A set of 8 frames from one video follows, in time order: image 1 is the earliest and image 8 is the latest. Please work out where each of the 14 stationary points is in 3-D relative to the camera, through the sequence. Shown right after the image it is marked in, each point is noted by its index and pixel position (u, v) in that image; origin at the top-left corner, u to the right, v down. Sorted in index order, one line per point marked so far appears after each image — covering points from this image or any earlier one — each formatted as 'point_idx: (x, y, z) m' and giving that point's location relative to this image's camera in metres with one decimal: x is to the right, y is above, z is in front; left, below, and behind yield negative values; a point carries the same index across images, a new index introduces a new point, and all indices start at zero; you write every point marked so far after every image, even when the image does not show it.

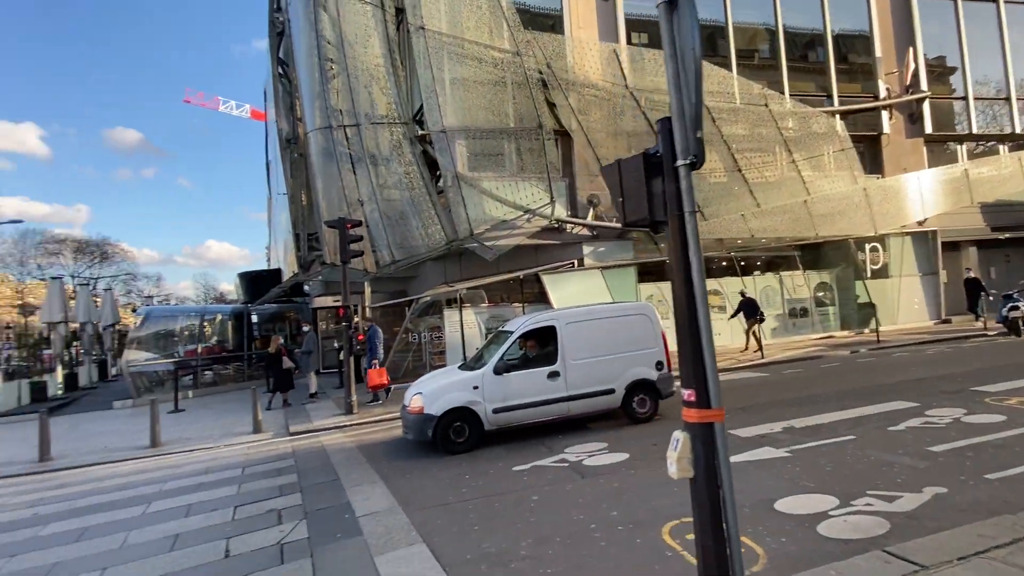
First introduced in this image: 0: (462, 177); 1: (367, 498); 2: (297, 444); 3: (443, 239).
0: (-1.6, +3.4, +14.8) m
1: (-1.7, -2.5, +5.6) m
2: (-3.9, -2.8, +8.6) m
3: (-2.2, +1.5, +15.3) m
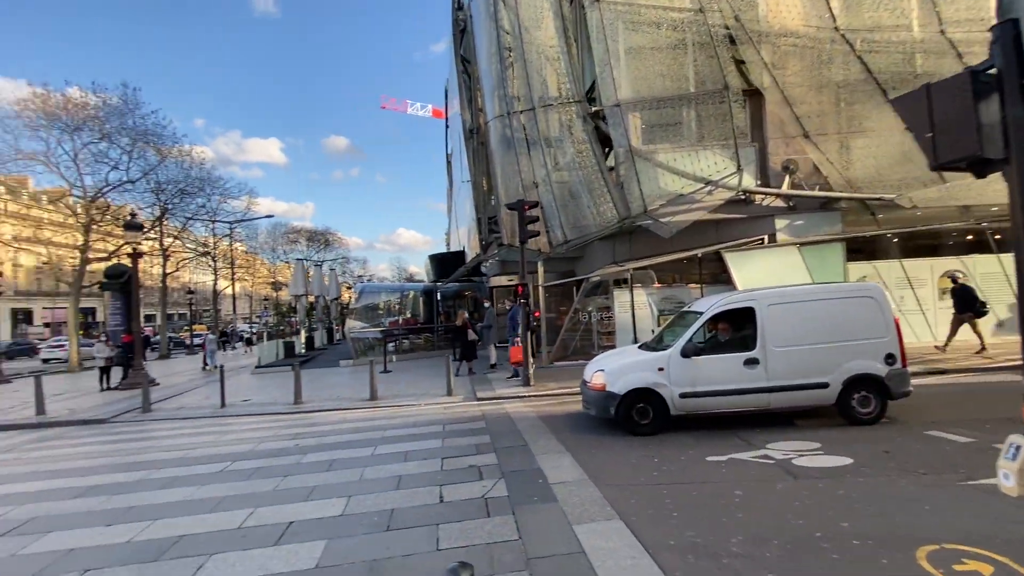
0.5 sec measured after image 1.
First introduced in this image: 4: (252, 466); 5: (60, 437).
0: (+3.7, +4.1, +14.2) m
1: (+0.6, -2.2, +5.8) m
2: (-0.5, -2.4, +9.3) m
3: (+3.3, +2.2, +14.9) m
4: (-3.5, -2.3, +6.3) m
5: (-8.6, -2.8, +9.1) m
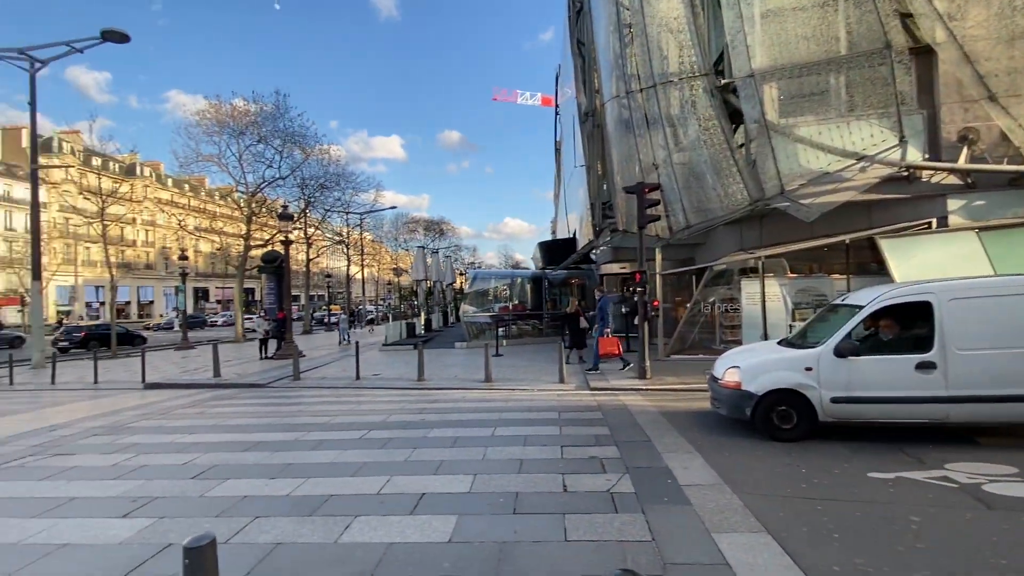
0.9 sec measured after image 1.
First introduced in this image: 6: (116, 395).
0: (+7.0, +4.3, +12.8) m
1: (+2.0, -2.0, +5.4) m
2: (+1.7, -2.1, +9.1) m
3: (+6.7, +2.5, +13.6) m
4: (-1.8, -2.1, +6.8) m
5: (-6.2, -2.4, +10.6) m
6: (-9.5, -2.6, +11.5) m
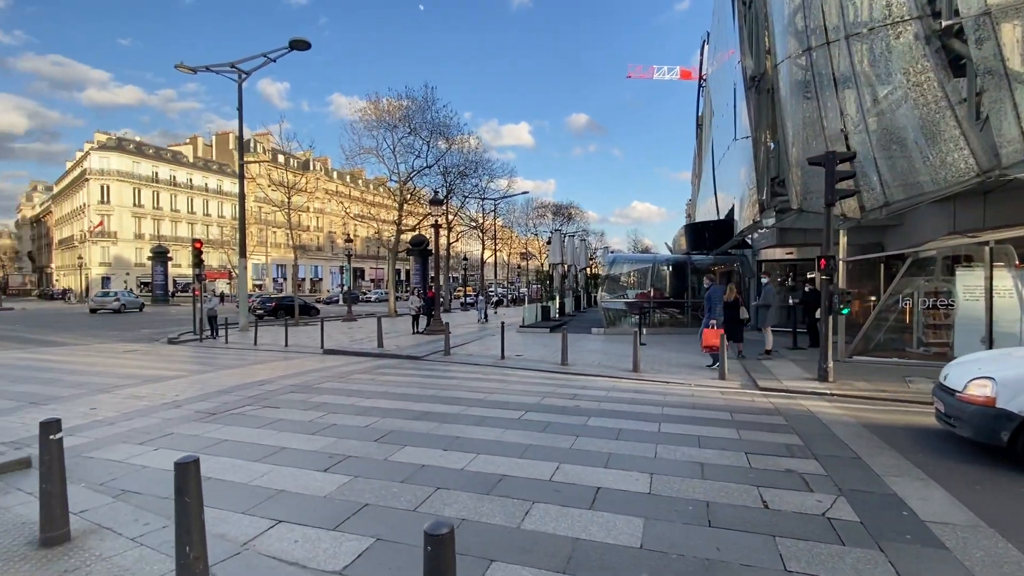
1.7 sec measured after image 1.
0: (+10.6, +4.5, +10.0) m
1: (+3.7, -1.9, +4.3) m
2: (+4.4, -1.9, +8.0) m
3: (+10.5, +2.7, +10.9) m
4: (+0.4, -1.8, +6.6) m
5: (-2.8, -1.9, +11.5) m
6: (-5.8, -1.9, +13.2) m
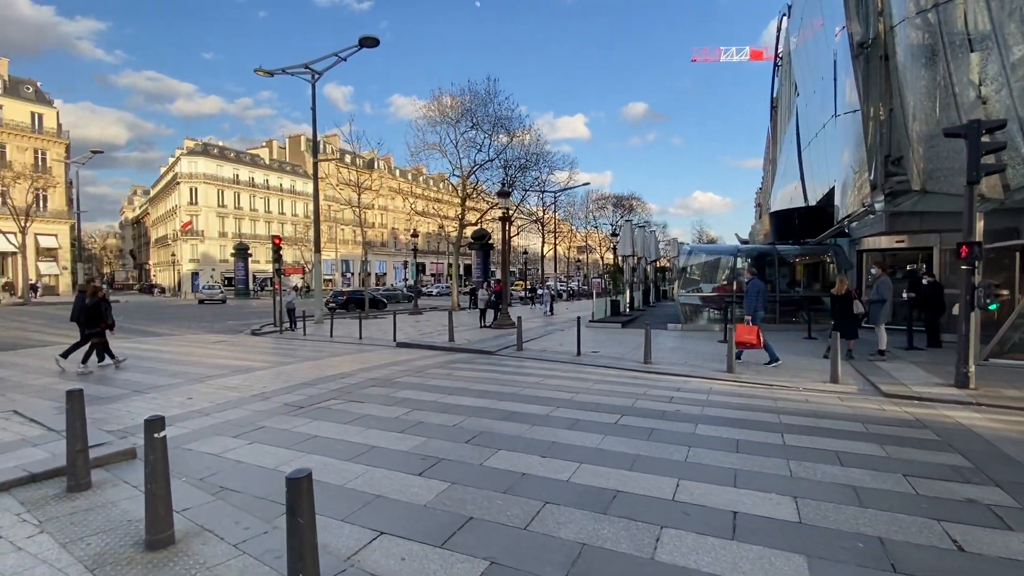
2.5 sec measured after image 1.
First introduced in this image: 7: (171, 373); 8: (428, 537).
0: (+12.1, +4.6, +8.0) m
1: (+4.7, -1.8, +3.3) m
2: (+5.8, -1.8, +6.9) m
3: (+12.1, +2.9, +9.0) m
4: (+1.6, -1.7, +6.0) m
5: (-1.0, -1.7, +11.2) m
6: (-3.8, -1.7, +13.2) m
7: (-6.9, -1.7, +9.8) m
8: (-0.6, -1.8, +3.5) m
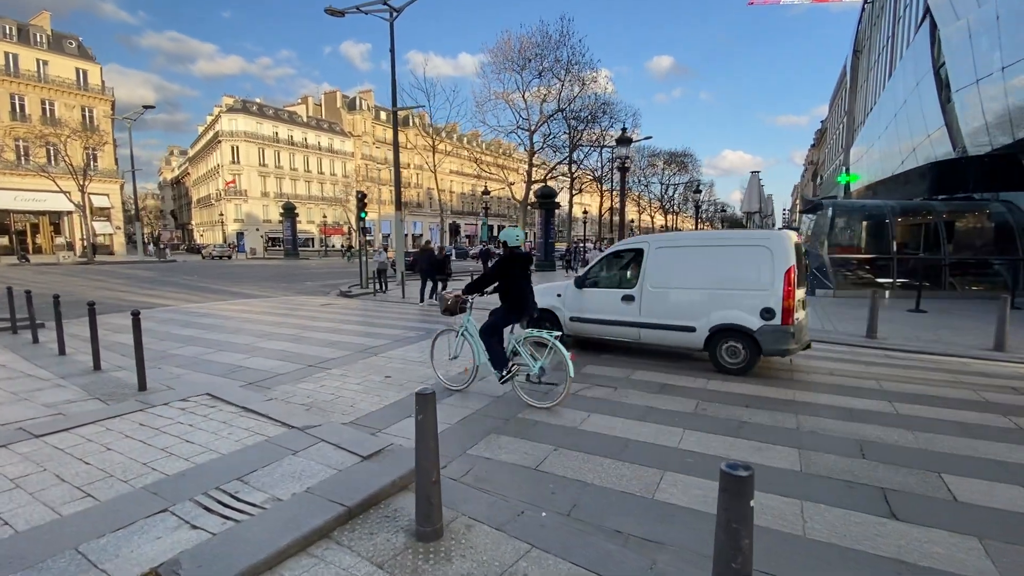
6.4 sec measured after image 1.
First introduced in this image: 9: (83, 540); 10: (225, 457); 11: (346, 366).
0: (+15.6, +5.1, +5.4) m
1: (+7.9, -1.6, +1.6) m
2: (+9.2, -1.3, +5.0) m
3: (+15.7, +3.4, +6.5) m
4: (+5.0, -1.3, +4.4) m
5: (+2.6, -0.9, +9.7) m
6: (0.0, -0.7, +11.8) m
7: (-3.4, -1.0, +8.5) m
8: (+2.7, -1.6, +2.0) m
9: (-2.4, -1.4, +2.7) m
10: (-2.2, -1.3, +3.7) m
11: (-2.4, -1.1, +6.9) m
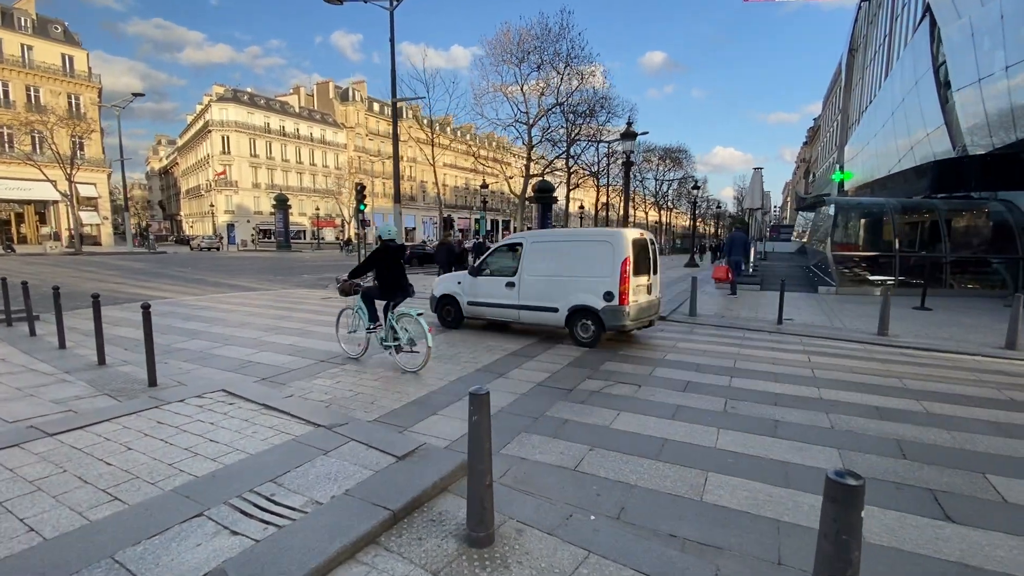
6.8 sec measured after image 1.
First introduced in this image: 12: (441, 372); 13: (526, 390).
0: (+15.9, +5.0, +5.5) m
1: (+8.3, -1.7, +1.6) m
2: (+9.5, -1.3, +5.1) m
3: (+16.0, +3.4, +6.6) m
4: (+5.3, -1.3, +4.4) m
5: (+2.8, -0.8, +9.6) m
6: (+0.1, -0.6, +11.7) m
7: (-3.1, -0.9, +8.4) m
8: (+3.0, -1.6, +1.9) m
9: (-2.1, -1.4, +2.5) m
10: (-1.9, -1.2, +3.5) m
11: (-2.2, -1.0, +6.7) m
12: (-0.9, -1.1, +6.2) m
13: (+0.2, -1.2, +5.5) m
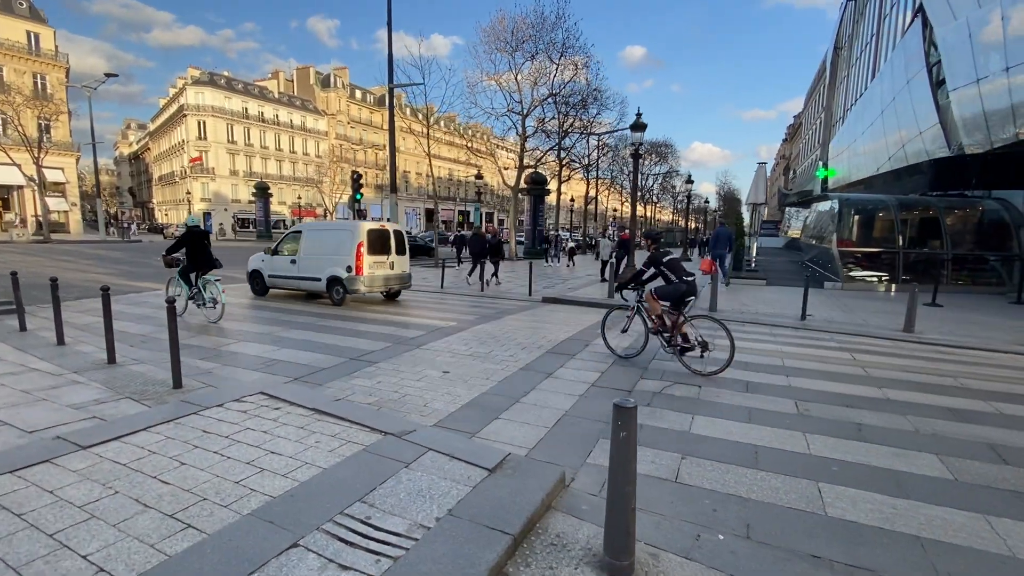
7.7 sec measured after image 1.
0: (+16.6, +5.0, +5.8) m
1: (+9.0, -1.7, +1.7) m
2: (+10.1, -1.3, +5.2) m
3: (+16.5, +3.3, +6.9) m
4: (+6.0, -1.3, +4.3) m
5: (+3.2, -0.7, +9.5) m
6: (+0.5, -0.4, +11.4) m
7: (-2.7, -0.7, +7.9) m
8: (+3.7, -1.6, +1.8) m
9: (-1.3, -1.3, +2.1) m
10: (-1.2, -1.2, +3.1) m
11: (-1.6, -0.9, +6.3) m
12: (-0.3, -1.0, +5.9) m
13: (+0.8, -1.1, +5.2) m
